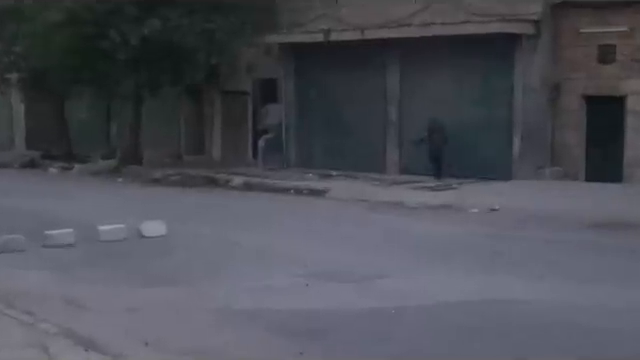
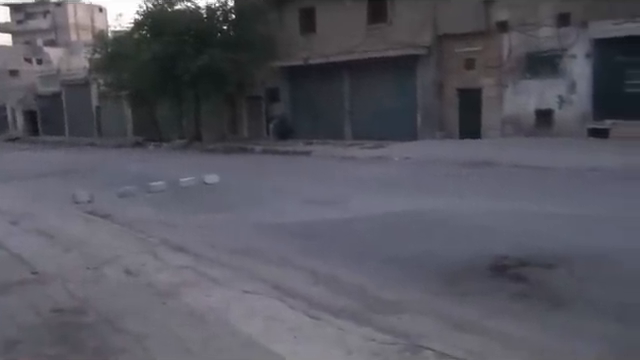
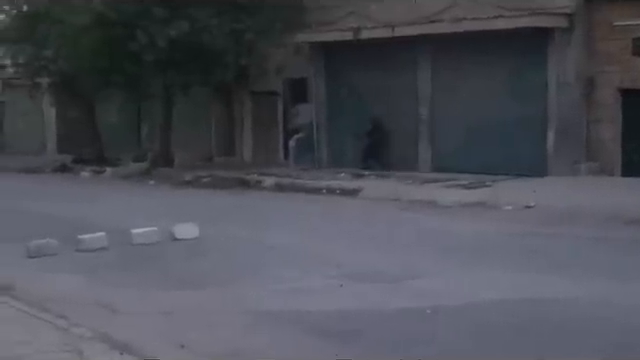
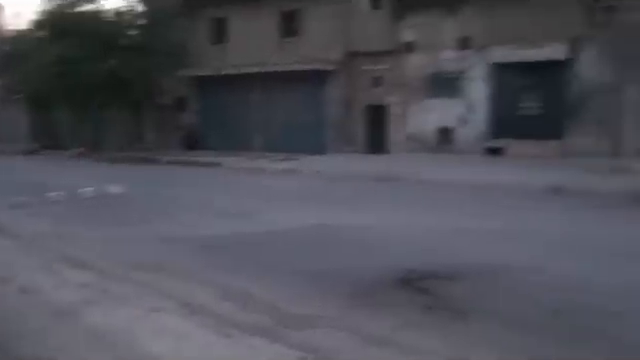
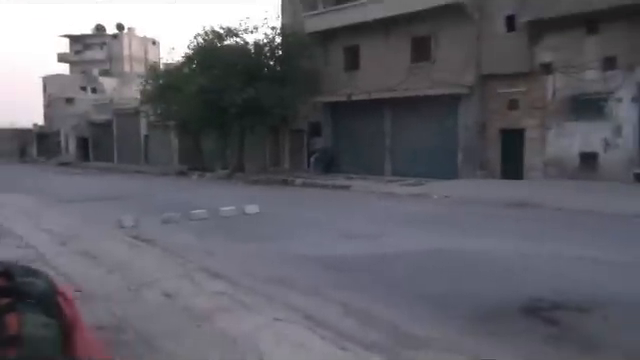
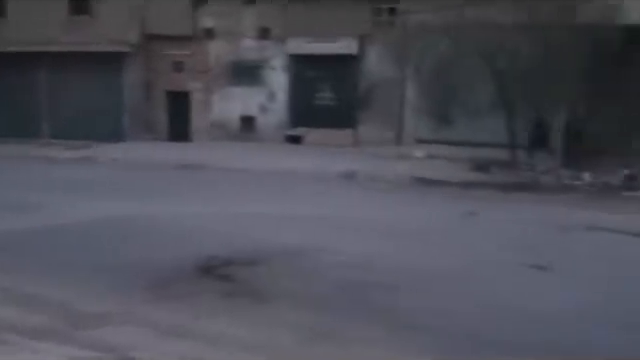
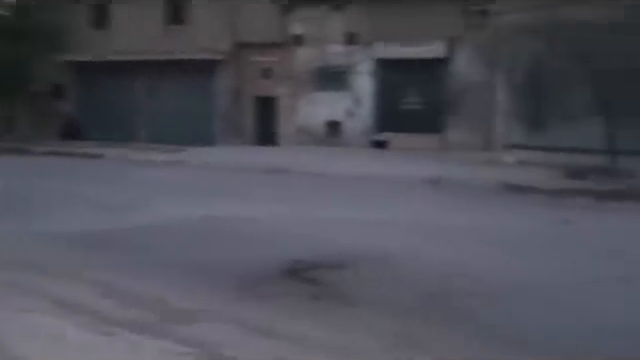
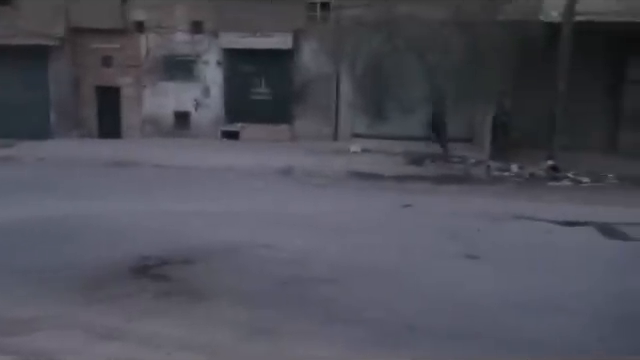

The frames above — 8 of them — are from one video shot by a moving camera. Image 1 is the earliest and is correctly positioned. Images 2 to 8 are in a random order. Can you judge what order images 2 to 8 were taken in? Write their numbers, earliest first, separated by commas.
3, 5, 2, 4, 7, 6, 8
